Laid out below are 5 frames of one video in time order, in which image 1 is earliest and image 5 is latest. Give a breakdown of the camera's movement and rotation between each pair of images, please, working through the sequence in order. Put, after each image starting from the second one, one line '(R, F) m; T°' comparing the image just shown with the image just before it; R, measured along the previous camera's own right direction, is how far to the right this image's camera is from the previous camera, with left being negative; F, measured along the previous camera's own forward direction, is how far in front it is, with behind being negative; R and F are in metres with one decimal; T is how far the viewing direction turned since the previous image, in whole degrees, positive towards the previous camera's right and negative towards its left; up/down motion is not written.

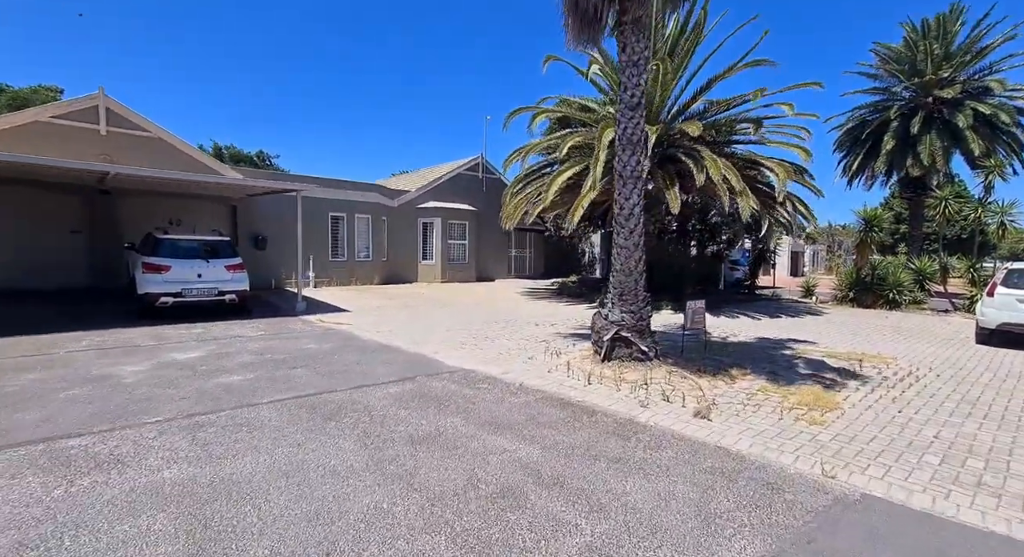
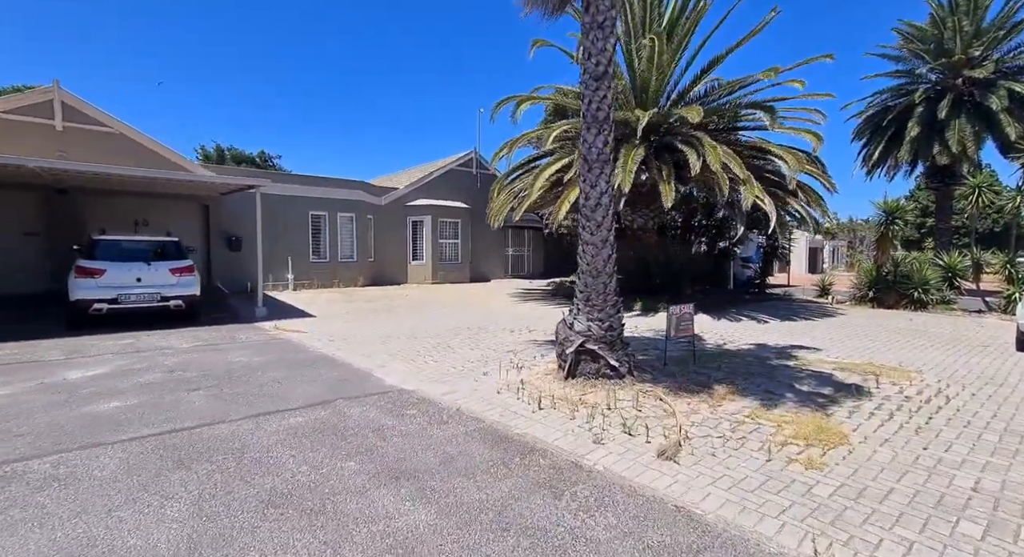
(+0.8, +1.0) m; -2°
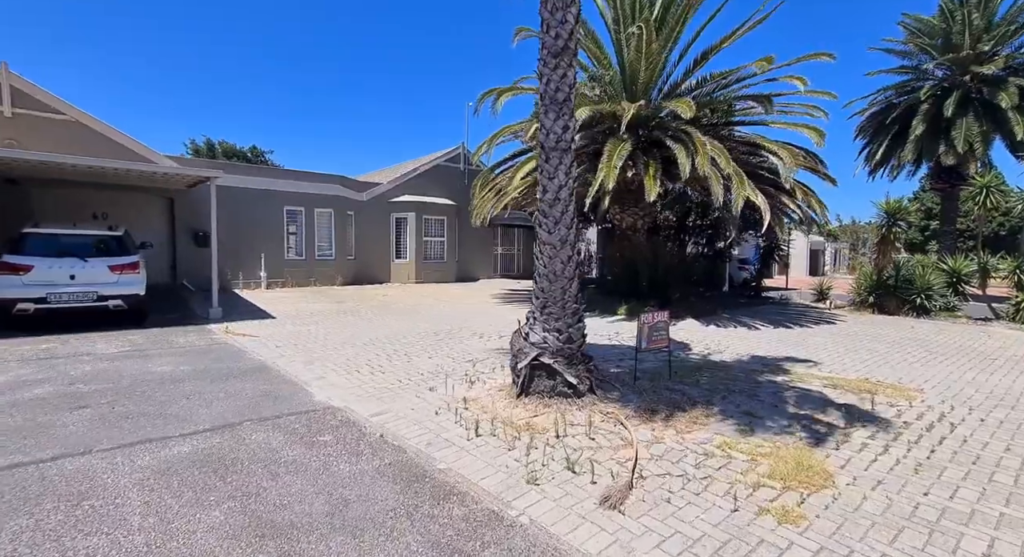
(+0.6, +0.7) m; 0°
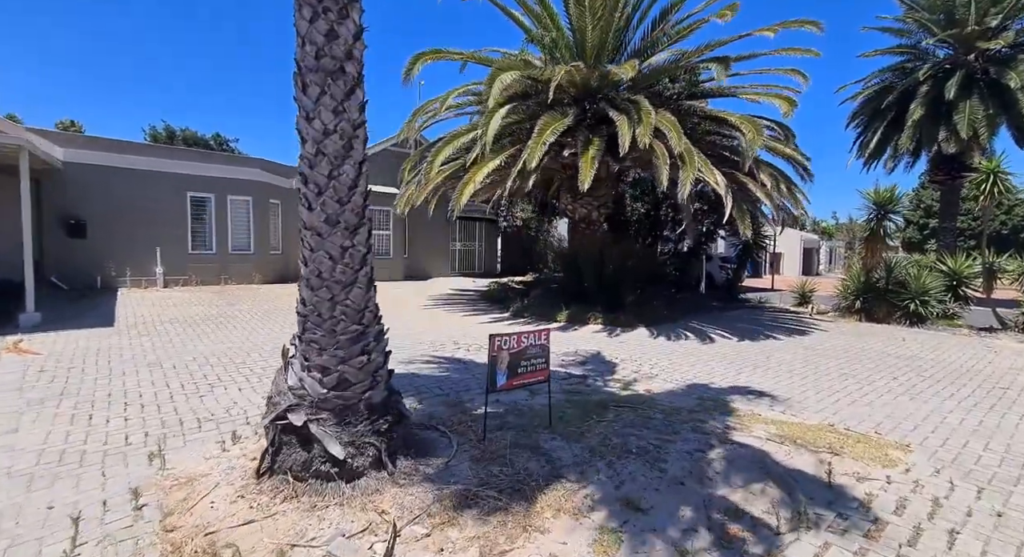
(+1.7, +2.0) m; 0°
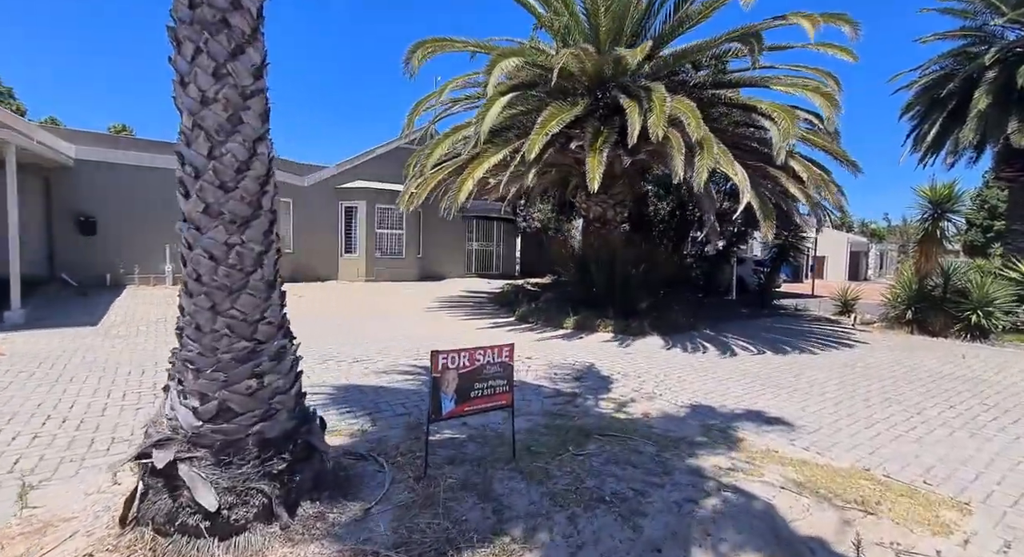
(+0.6, +0.7) m; -4°
